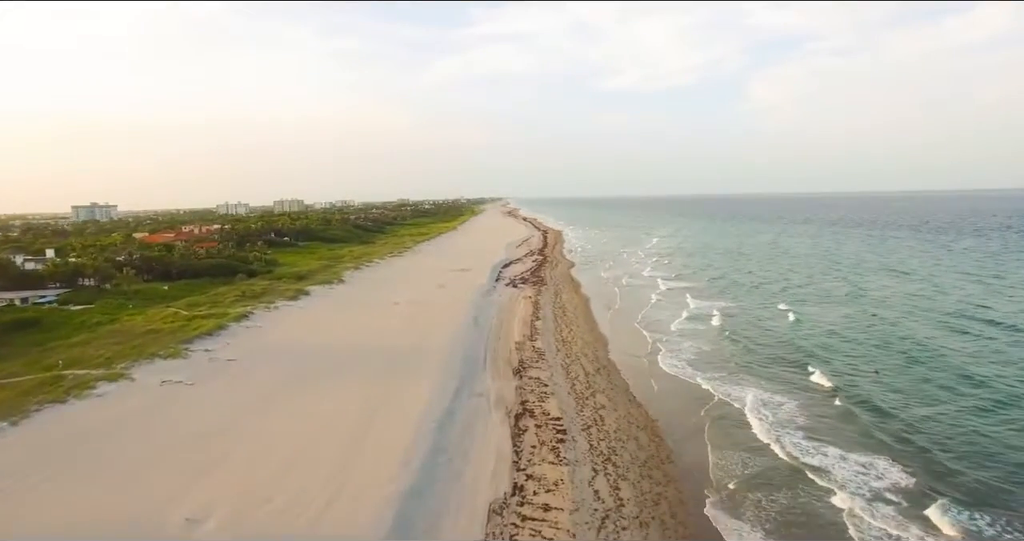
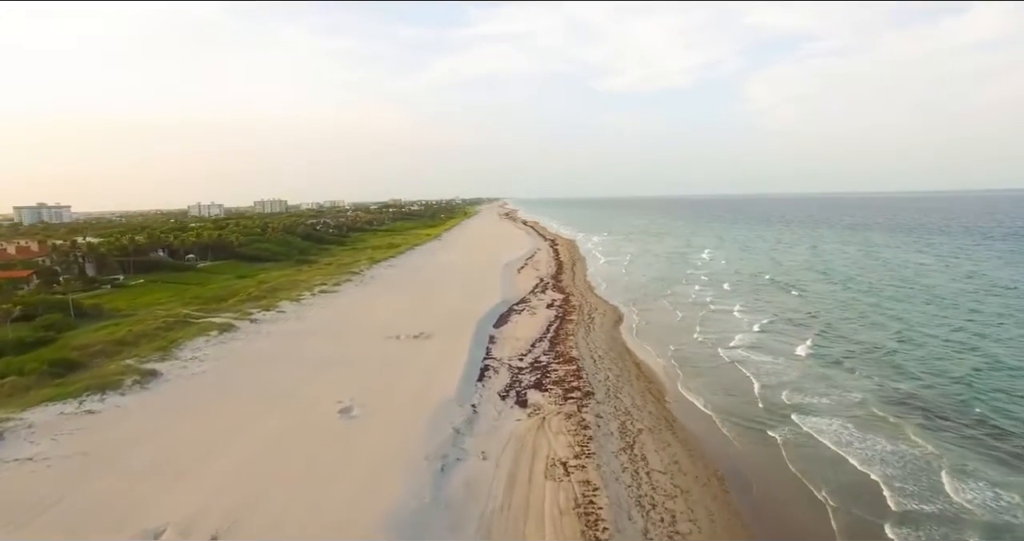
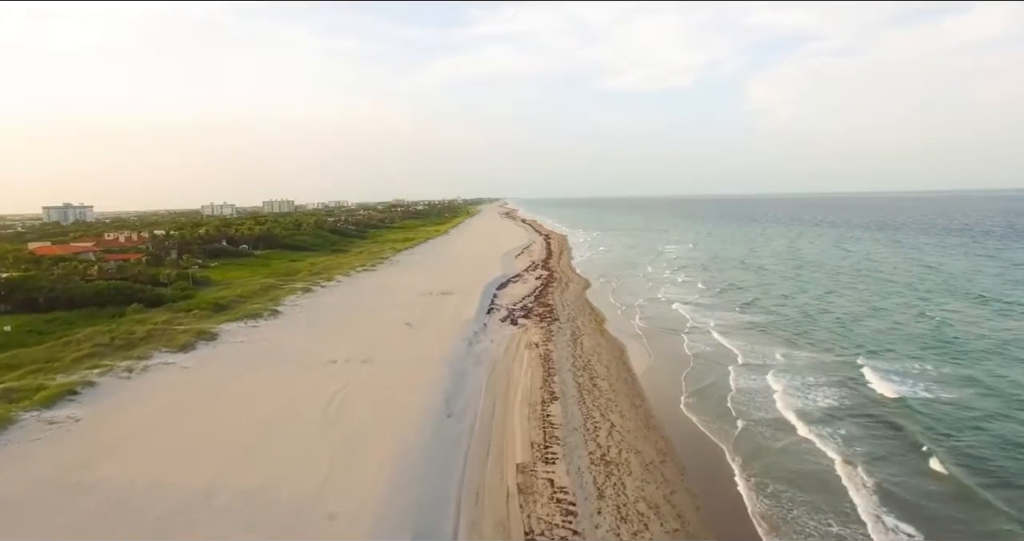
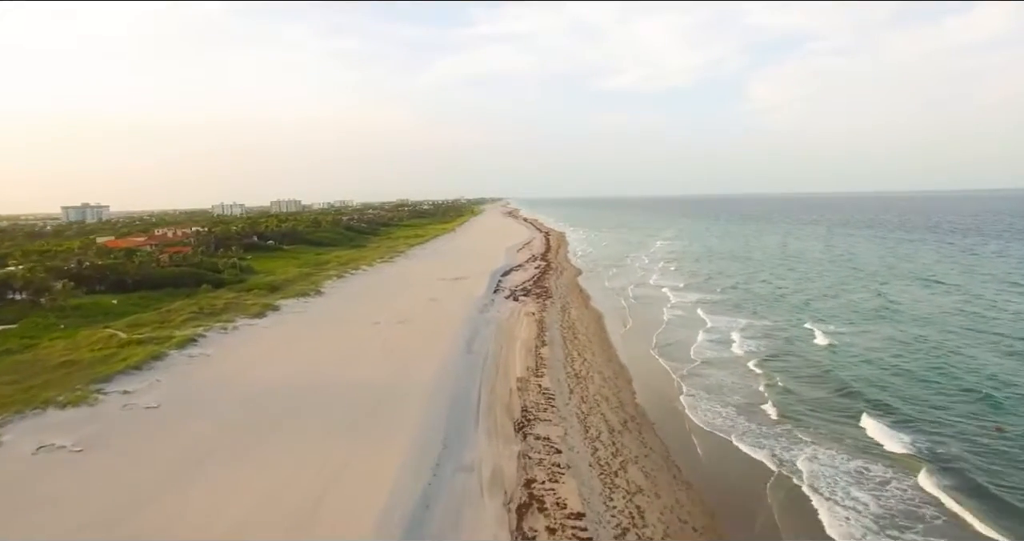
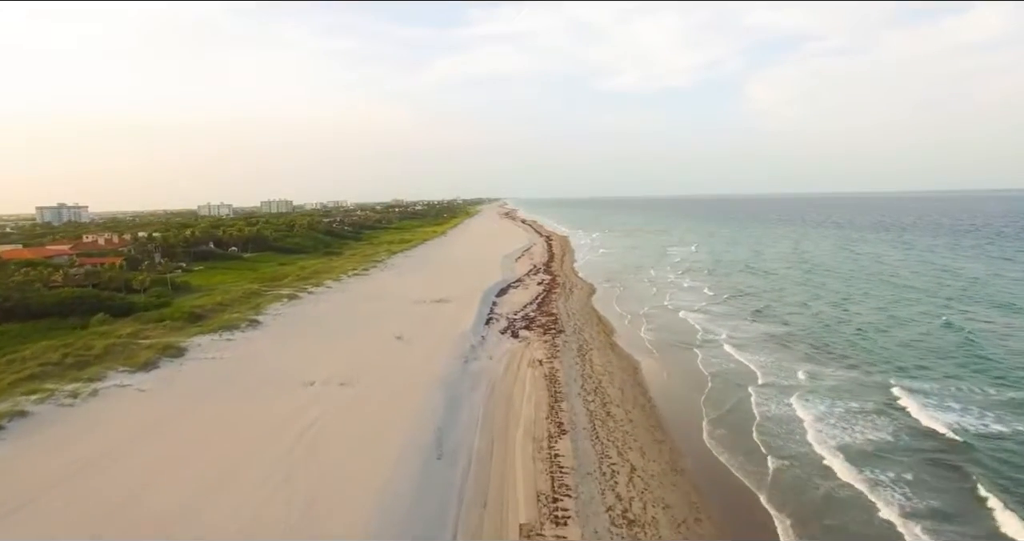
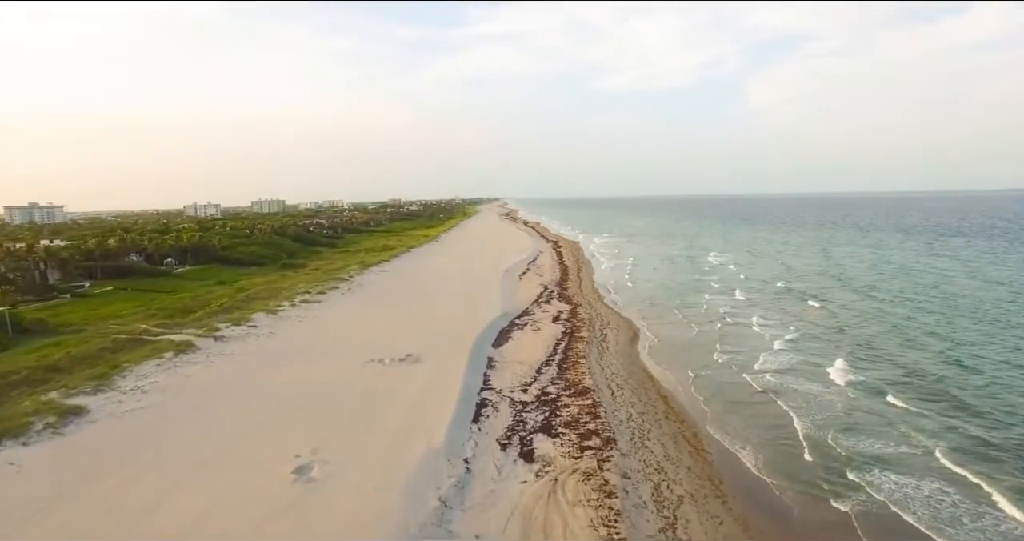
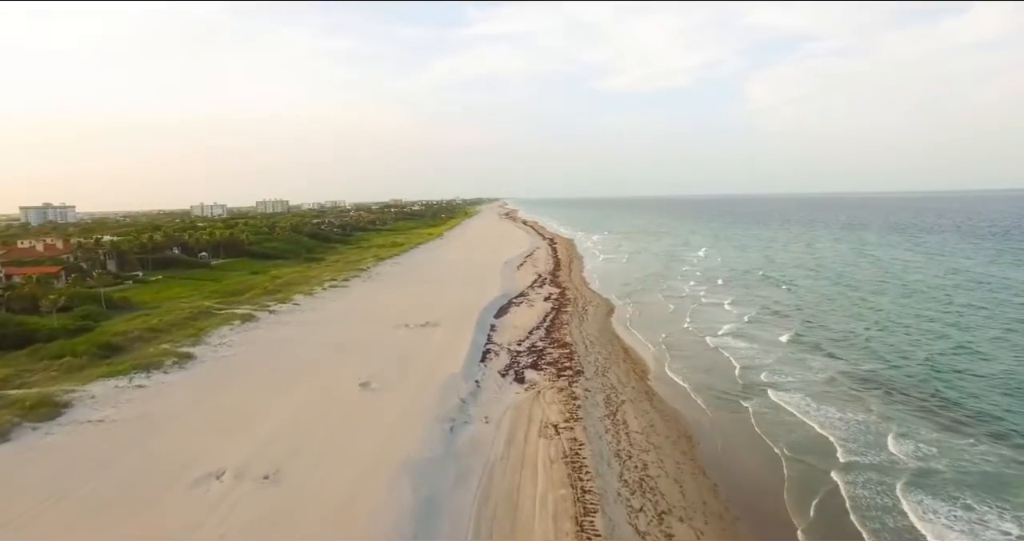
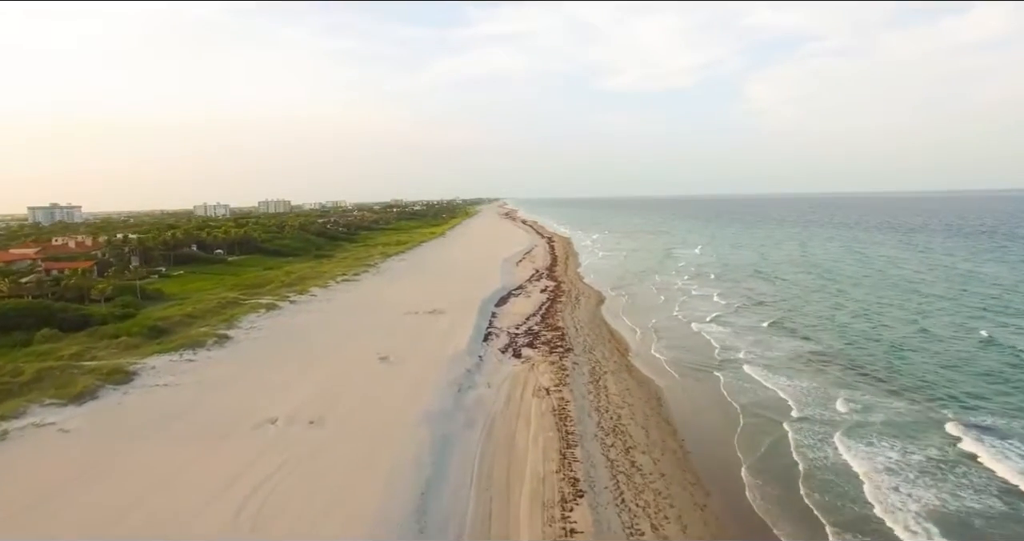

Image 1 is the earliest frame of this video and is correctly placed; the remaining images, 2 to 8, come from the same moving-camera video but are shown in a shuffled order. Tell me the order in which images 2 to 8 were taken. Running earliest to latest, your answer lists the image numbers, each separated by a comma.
4, 3, 5, 8, 7, 2, 6
